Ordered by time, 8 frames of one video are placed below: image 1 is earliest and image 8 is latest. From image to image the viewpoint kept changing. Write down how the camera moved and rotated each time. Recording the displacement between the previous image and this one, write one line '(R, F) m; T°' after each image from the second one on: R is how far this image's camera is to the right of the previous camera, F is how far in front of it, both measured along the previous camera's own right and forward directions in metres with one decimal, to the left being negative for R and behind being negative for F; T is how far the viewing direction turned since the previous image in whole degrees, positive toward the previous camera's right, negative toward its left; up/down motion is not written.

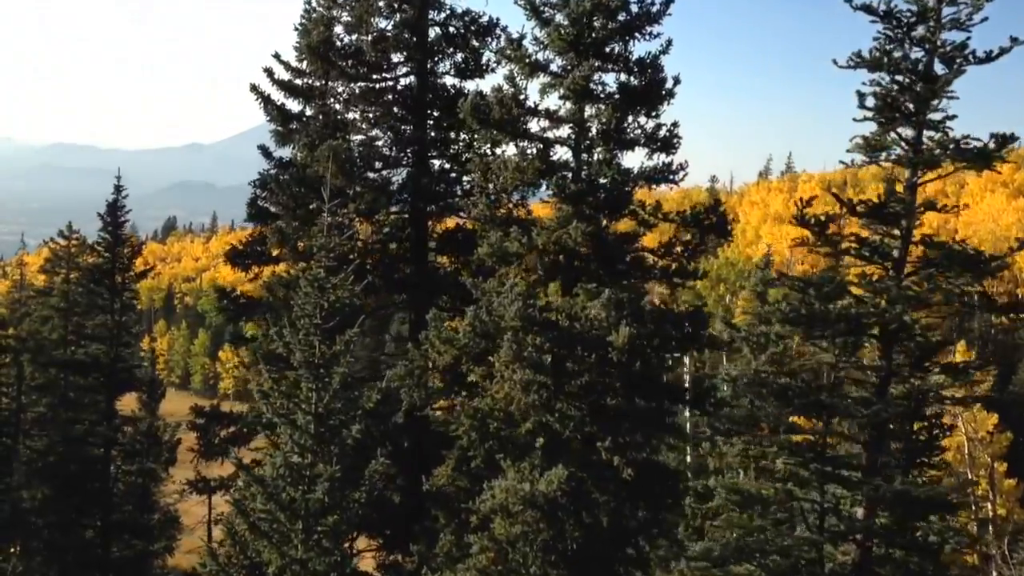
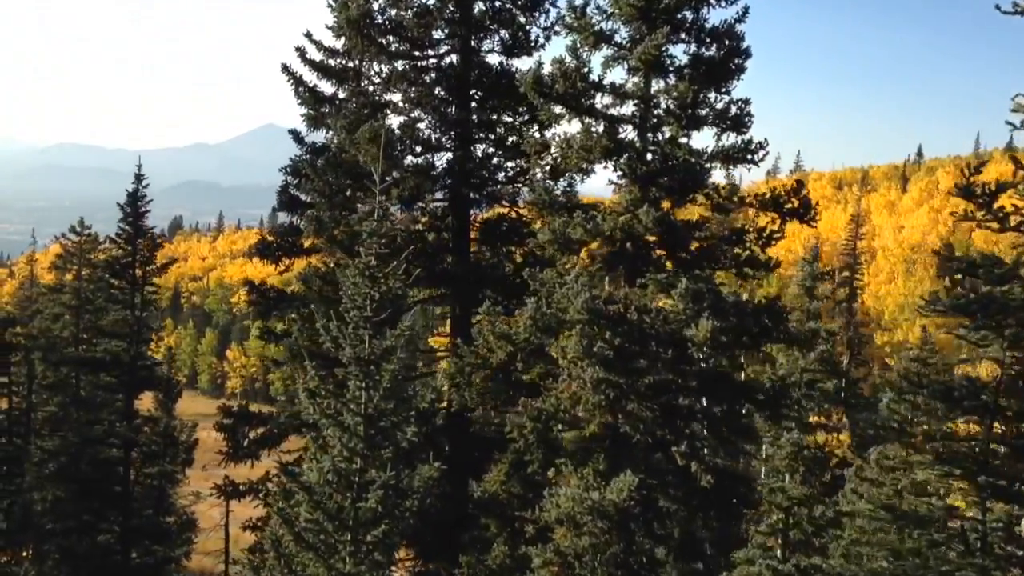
(-0.7, +0.9) m; 0°
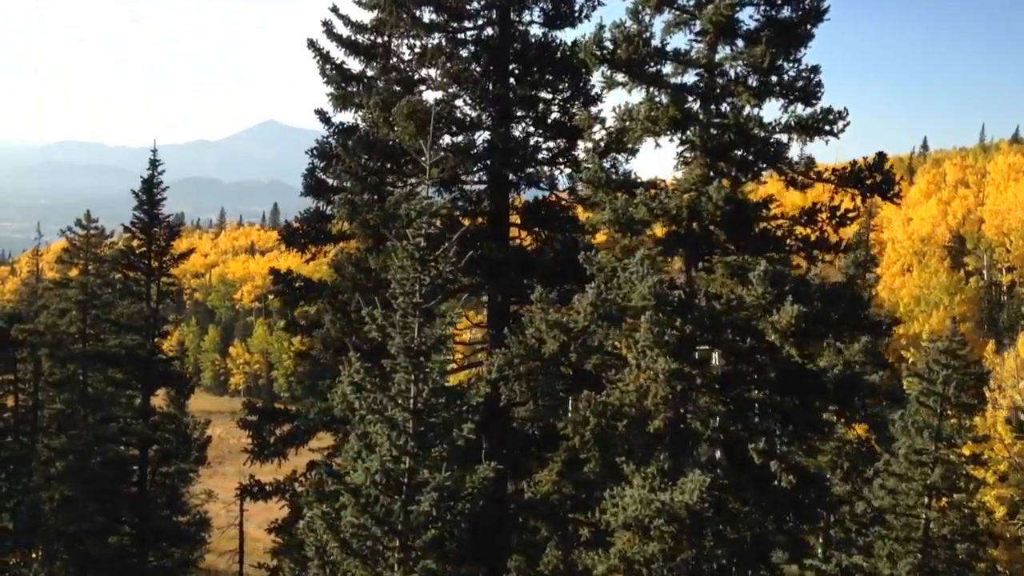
(-0.7, +0.8) m; 0°
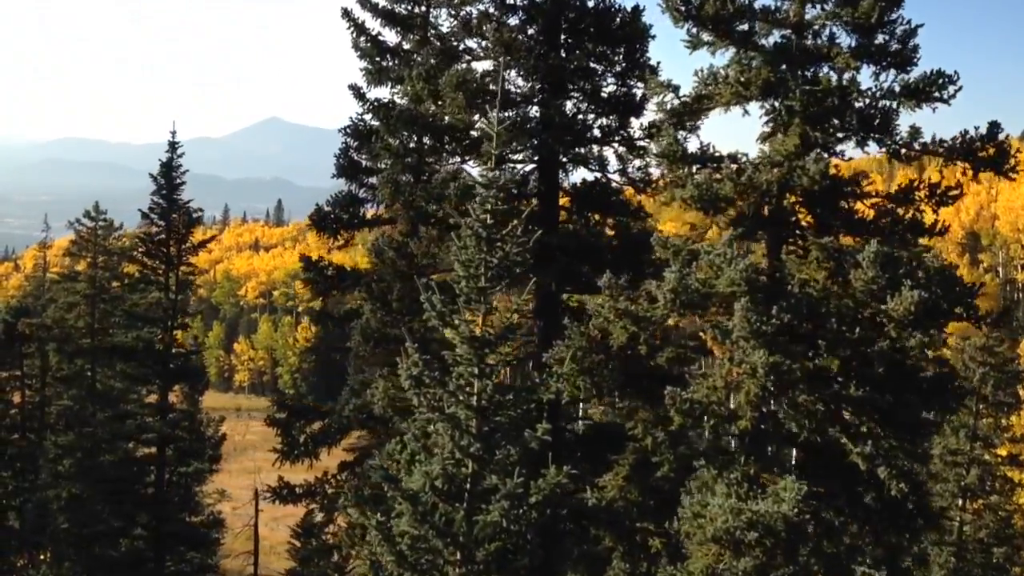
(-0.7, +1.0) m; 0°
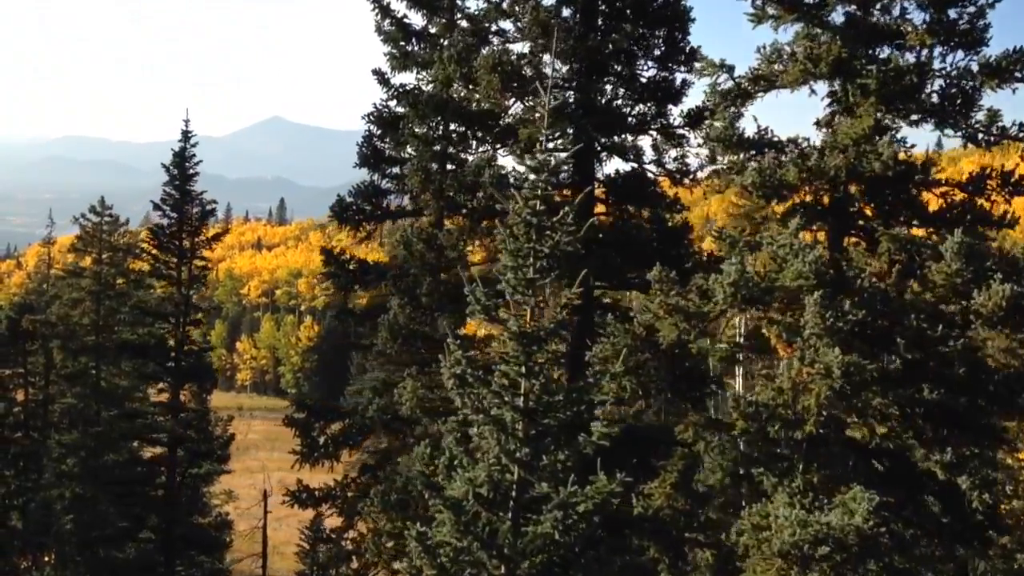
(-0.4, +0.6) m; 0°
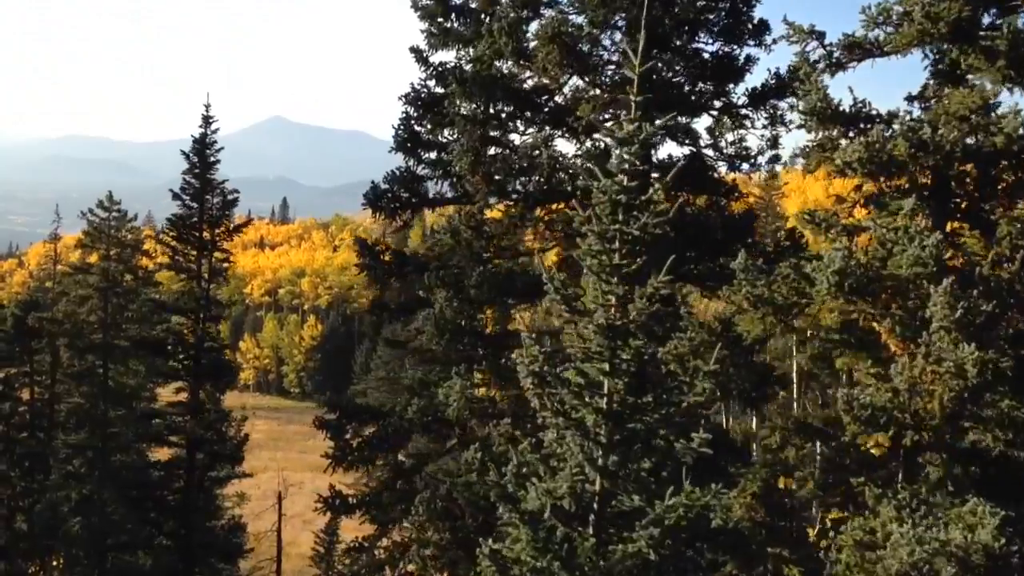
(-0.6, +0.8) m; 0°
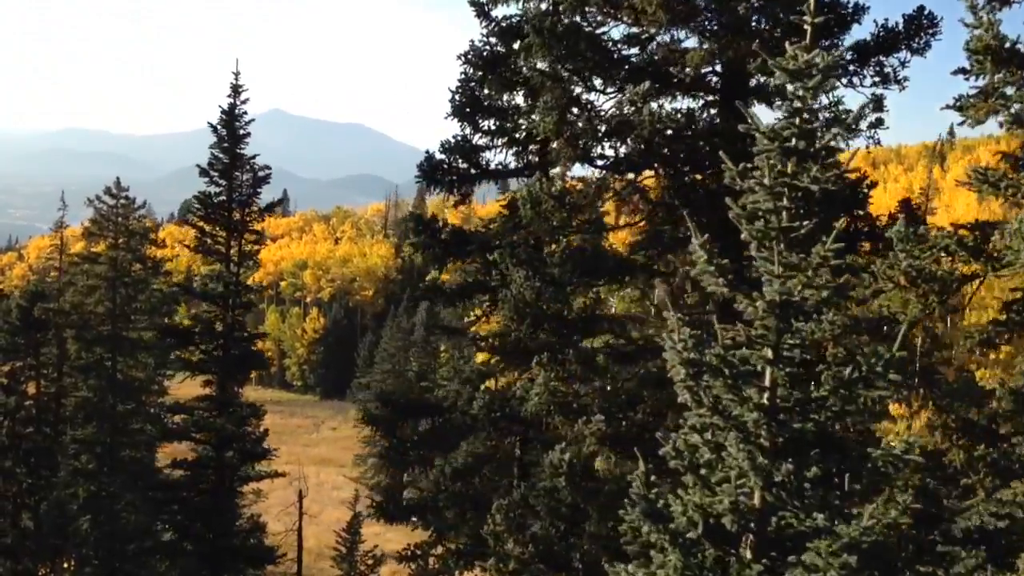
(-0.9, +1.2) m; 0°
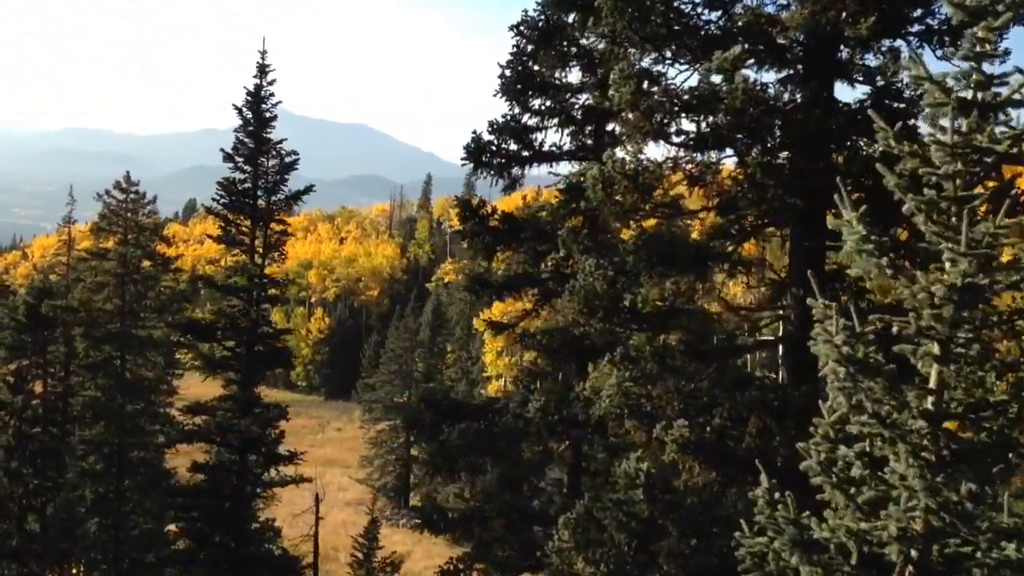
(-0.6, +0.9) m; 0°
